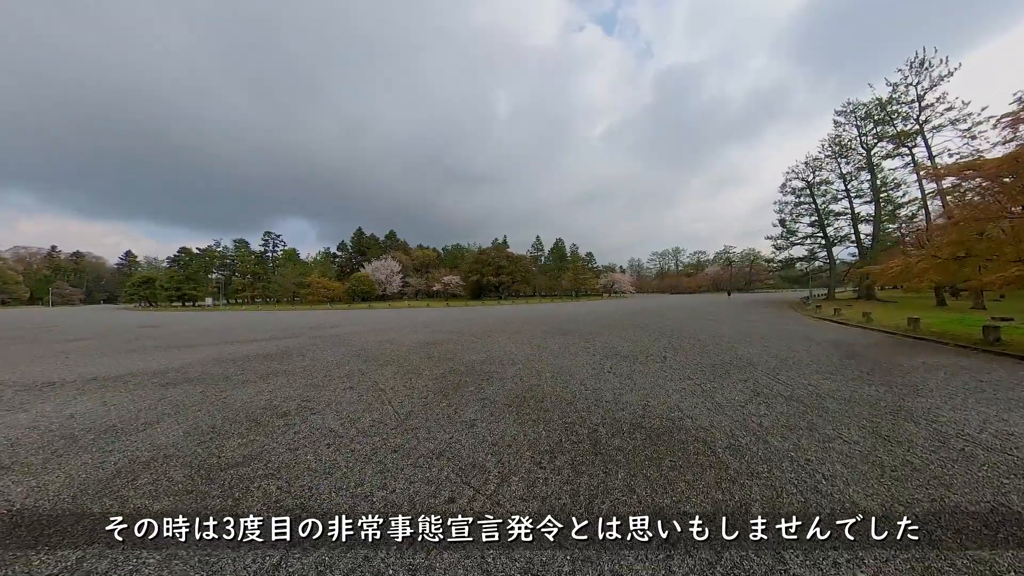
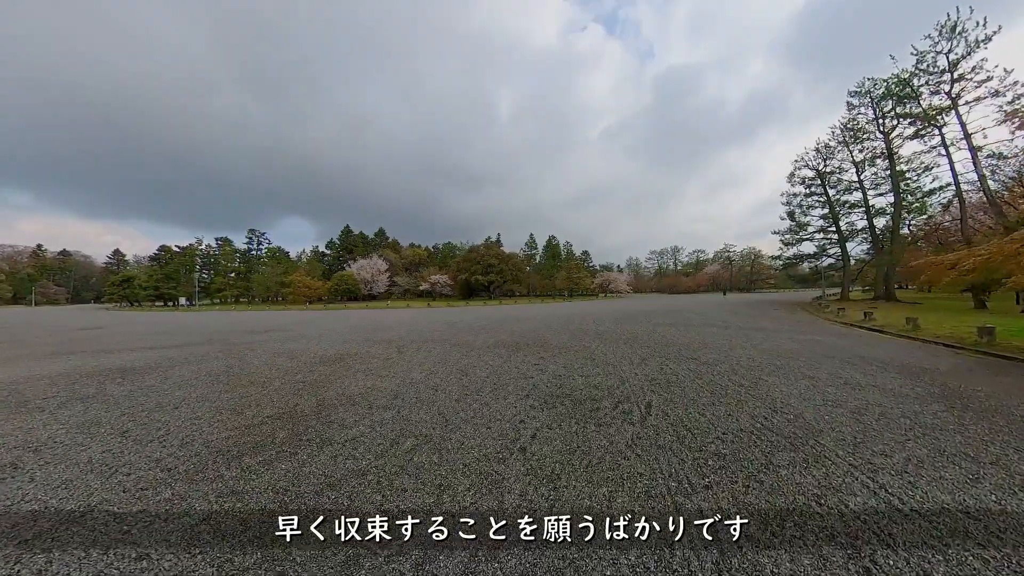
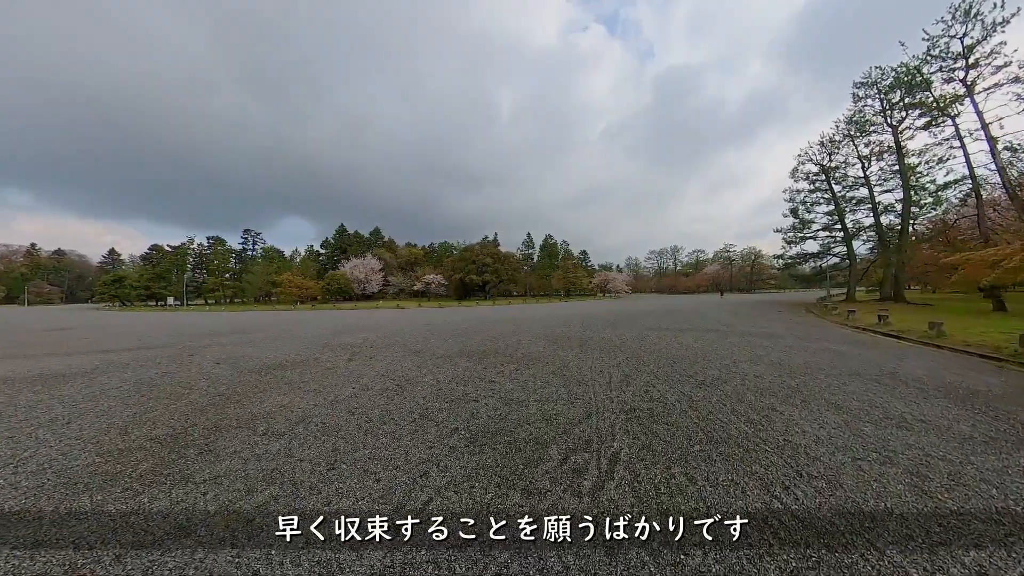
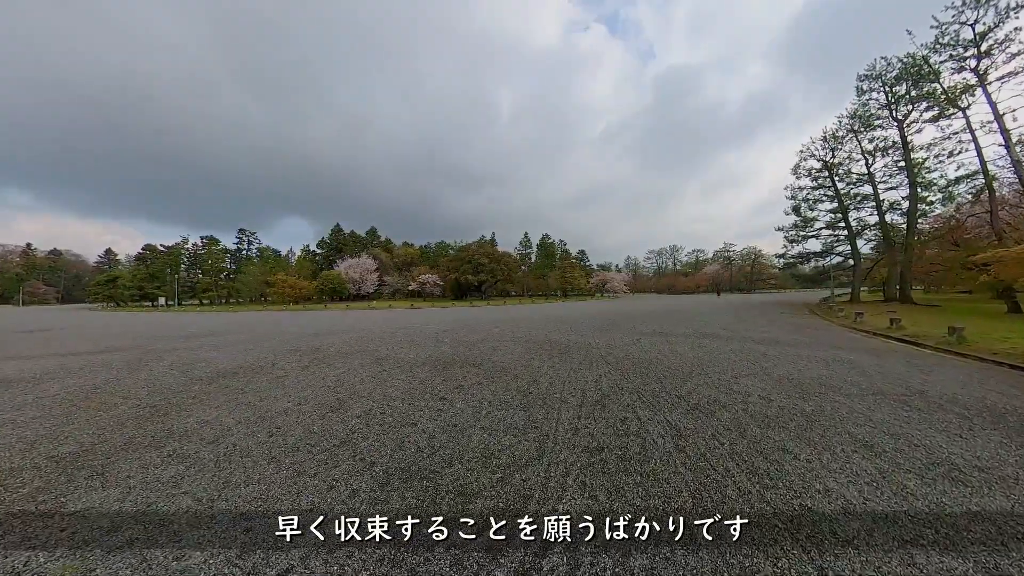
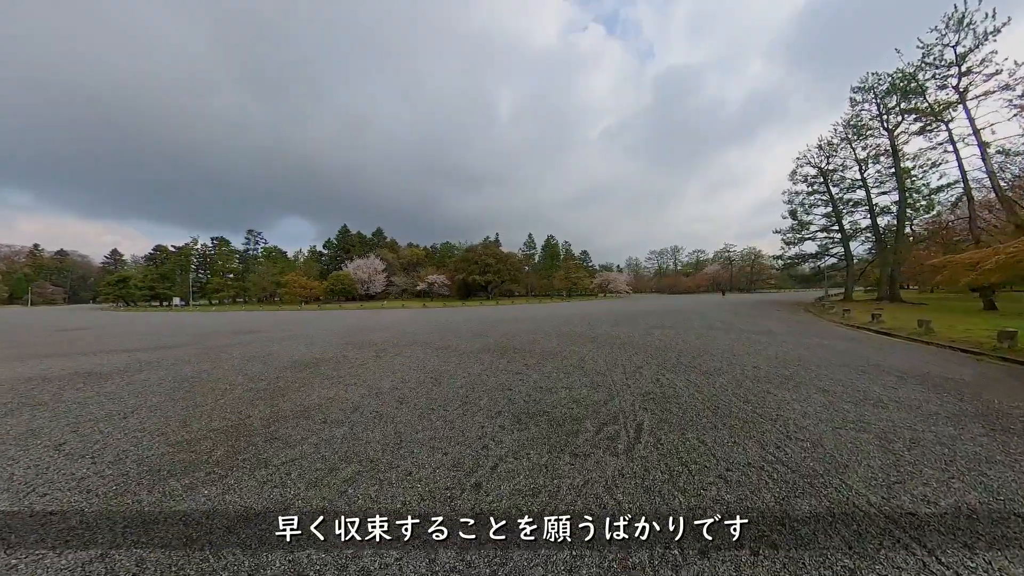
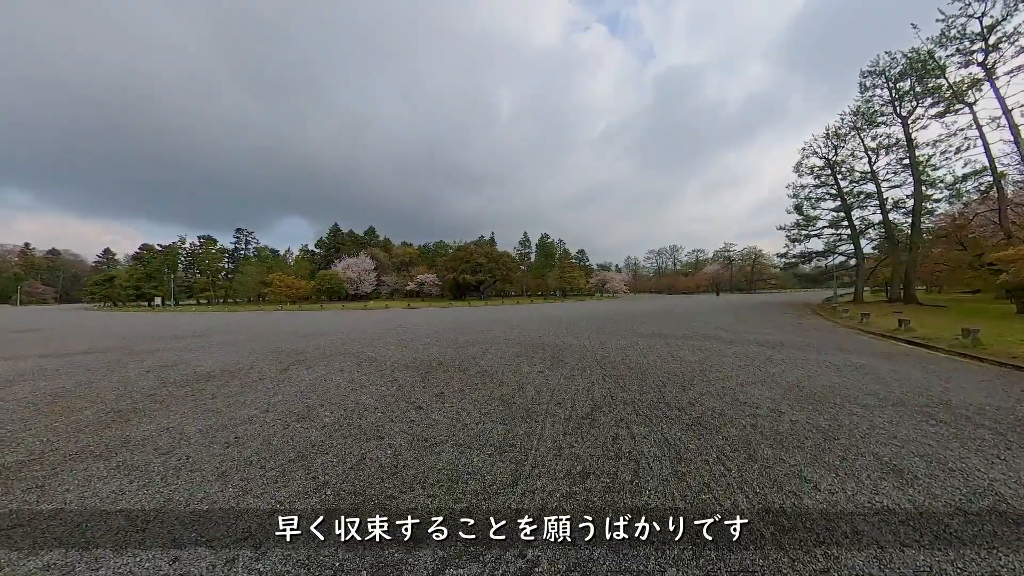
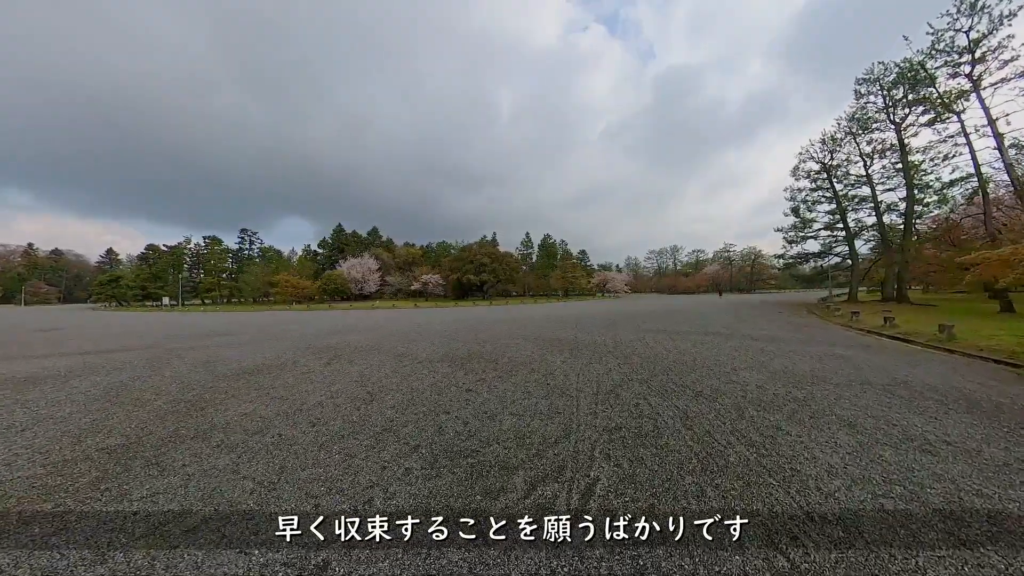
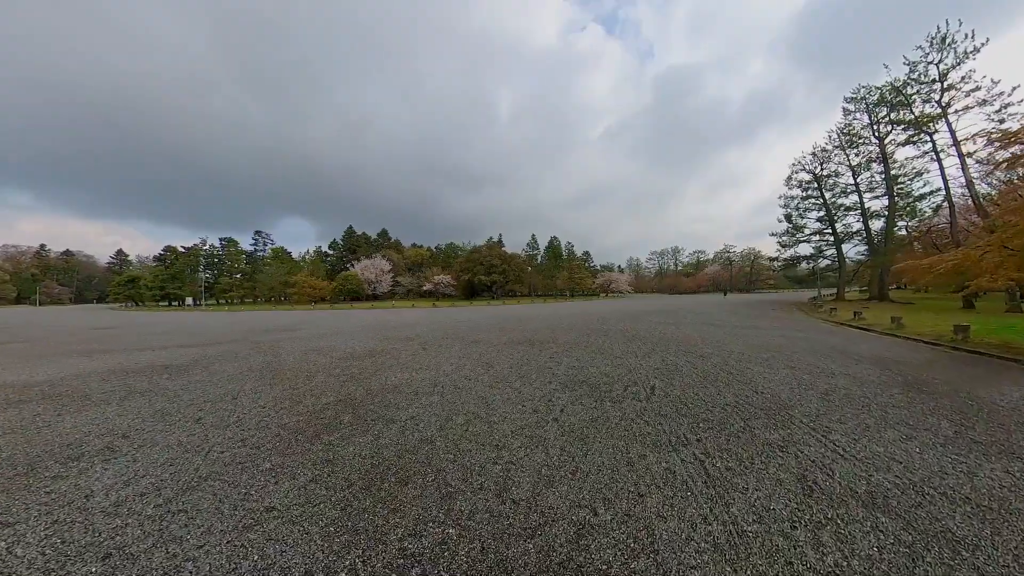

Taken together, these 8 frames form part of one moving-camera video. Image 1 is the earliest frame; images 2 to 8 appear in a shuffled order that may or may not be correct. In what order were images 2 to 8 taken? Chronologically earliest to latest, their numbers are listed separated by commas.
8, 2, 5, 3, 7, 4, 6
